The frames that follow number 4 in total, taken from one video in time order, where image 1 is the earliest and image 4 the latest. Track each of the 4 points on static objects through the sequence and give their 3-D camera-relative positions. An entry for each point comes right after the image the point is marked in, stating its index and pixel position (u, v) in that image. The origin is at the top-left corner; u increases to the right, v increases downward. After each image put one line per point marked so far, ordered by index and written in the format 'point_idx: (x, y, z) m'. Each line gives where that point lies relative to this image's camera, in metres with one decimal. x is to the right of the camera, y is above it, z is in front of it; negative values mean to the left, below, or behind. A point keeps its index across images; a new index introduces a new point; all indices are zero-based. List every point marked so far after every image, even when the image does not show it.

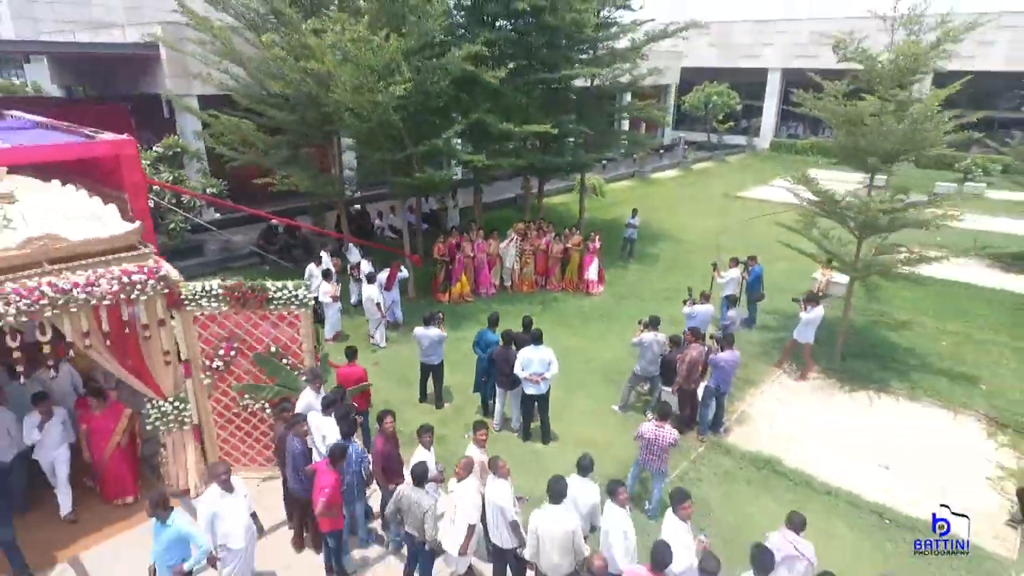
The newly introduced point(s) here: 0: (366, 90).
0: (-1.1, +1.5, +7.1) m
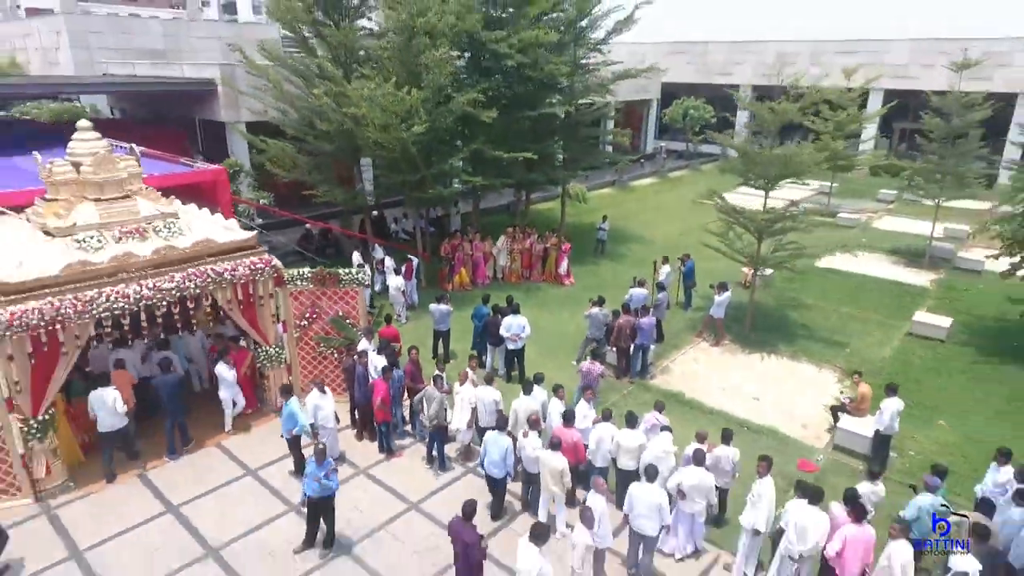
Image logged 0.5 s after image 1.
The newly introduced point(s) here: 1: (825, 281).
0: (-1.3, +1.7, +9.5) m
1: (+4.0, +0.1, +11.6) m
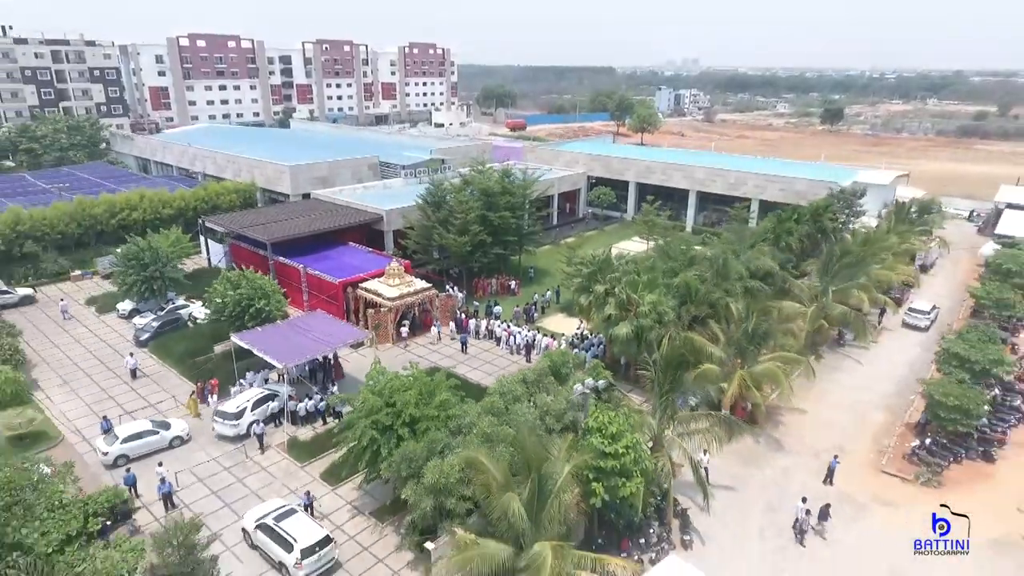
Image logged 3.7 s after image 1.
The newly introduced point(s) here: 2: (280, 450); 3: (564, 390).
0: (-1.8, +1.3, +29.9) m
1: (+3.5, -0.2, +31.9) m
2: (-4.7, -3.2, +18.4) m
3: (+1.0, -1.8, +16.7) m
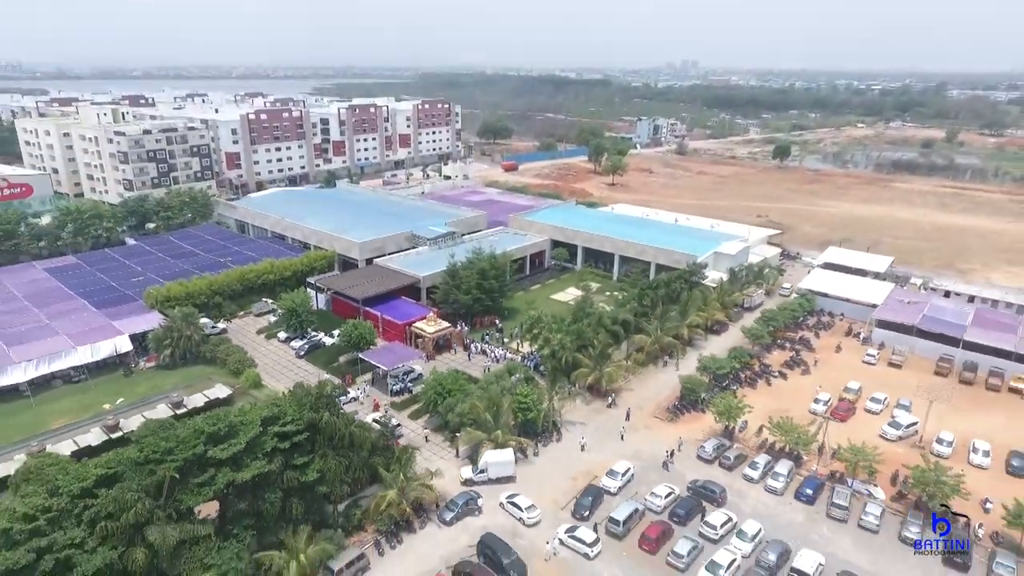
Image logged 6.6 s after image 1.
0: (-2.7, -0.8, +52.8) m
1: (+2.5, -2.3, +54.9) m
2: (-5.7, -5.4, +41.4) m
3: (0.0, -3.9, +39.7) m
